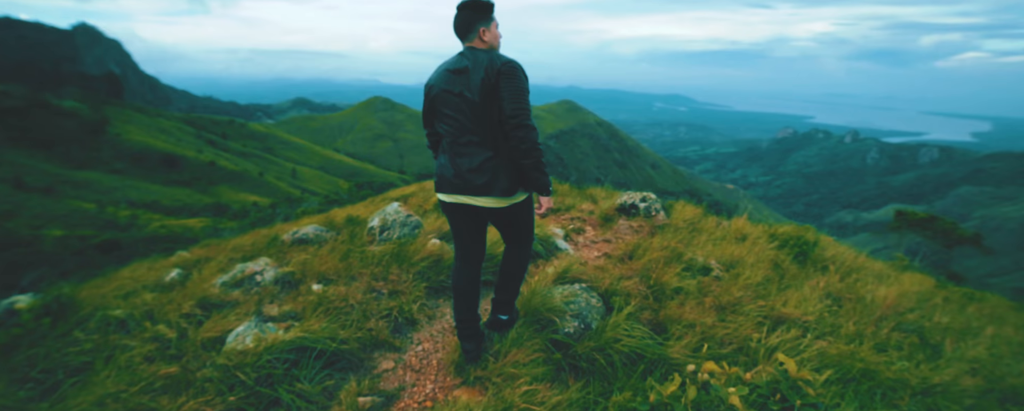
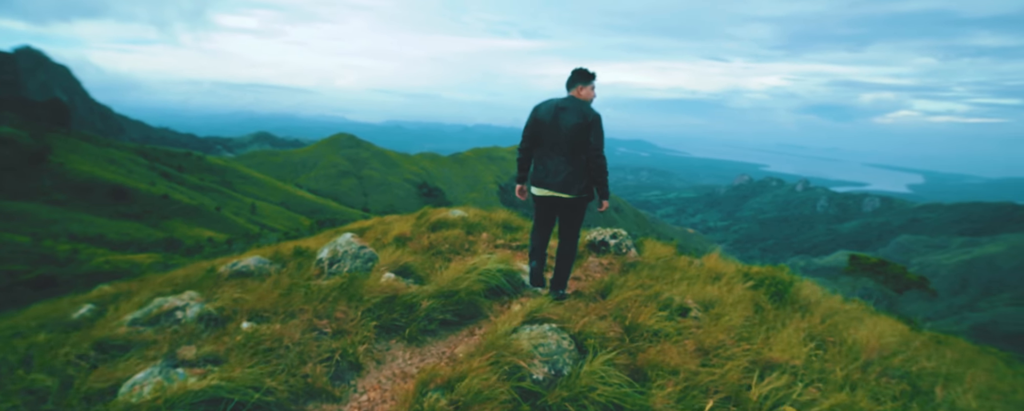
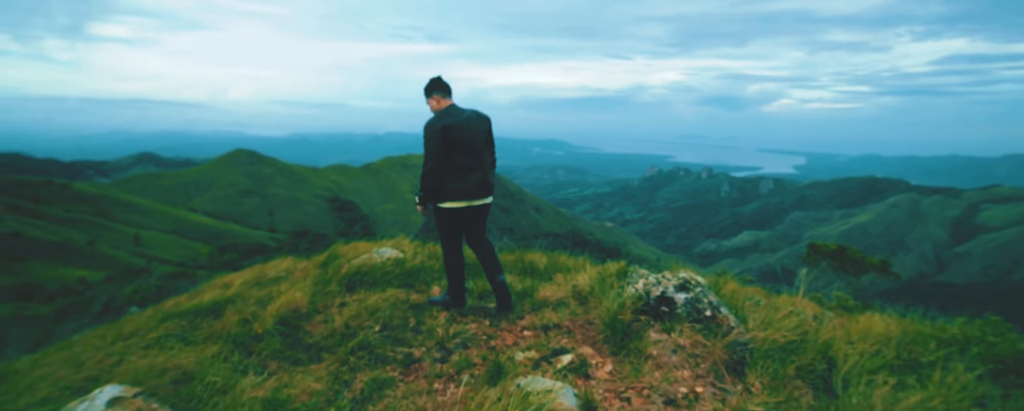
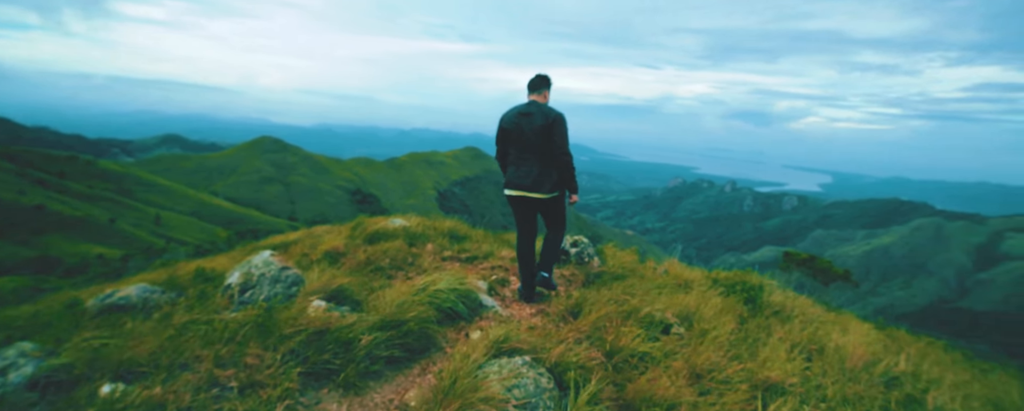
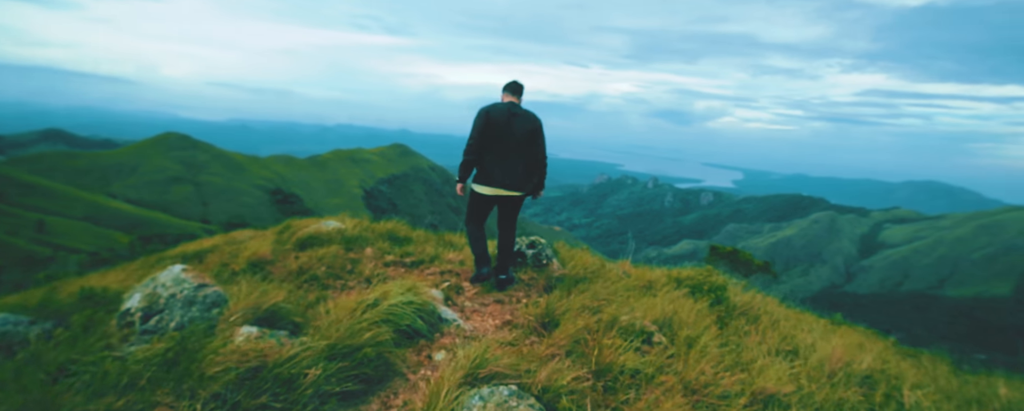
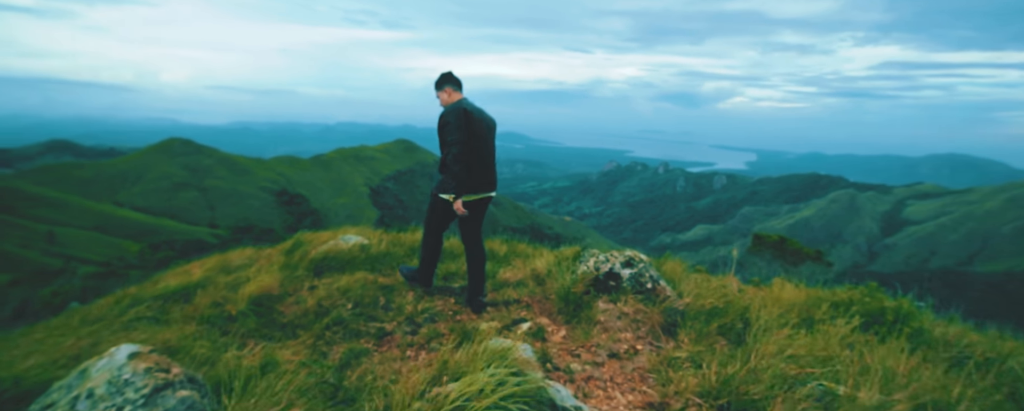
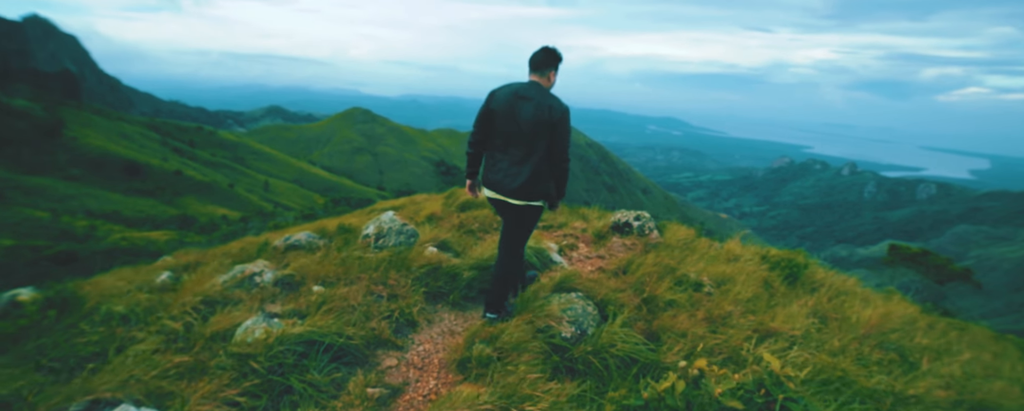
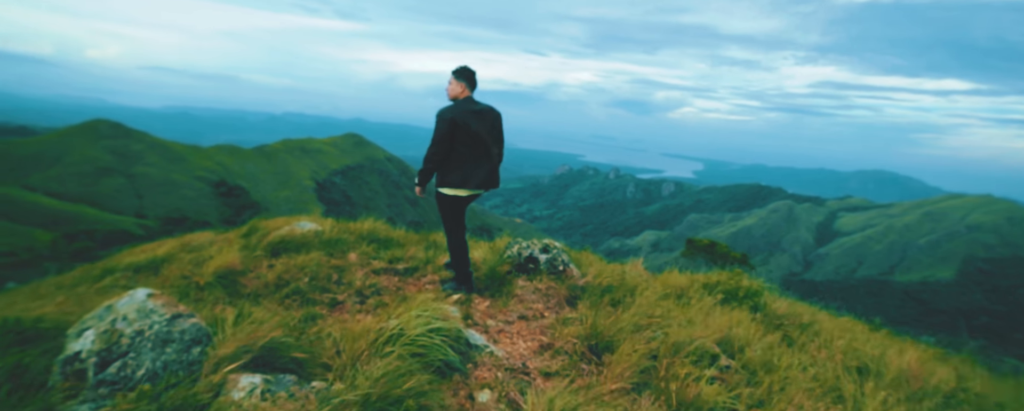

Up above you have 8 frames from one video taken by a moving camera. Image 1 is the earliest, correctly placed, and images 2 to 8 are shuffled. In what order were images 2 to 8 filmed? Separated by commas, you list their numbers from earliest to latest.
7, 2, 4, 5, 8, 6, 3
